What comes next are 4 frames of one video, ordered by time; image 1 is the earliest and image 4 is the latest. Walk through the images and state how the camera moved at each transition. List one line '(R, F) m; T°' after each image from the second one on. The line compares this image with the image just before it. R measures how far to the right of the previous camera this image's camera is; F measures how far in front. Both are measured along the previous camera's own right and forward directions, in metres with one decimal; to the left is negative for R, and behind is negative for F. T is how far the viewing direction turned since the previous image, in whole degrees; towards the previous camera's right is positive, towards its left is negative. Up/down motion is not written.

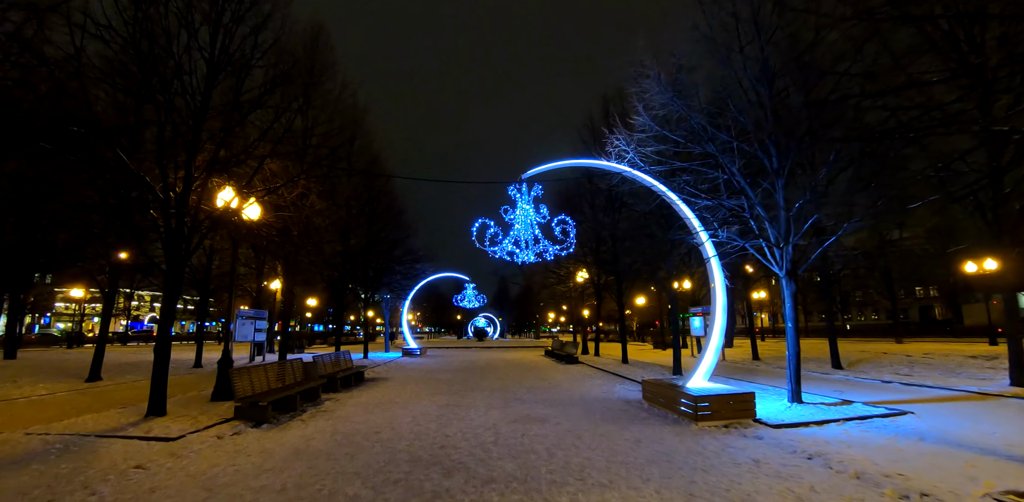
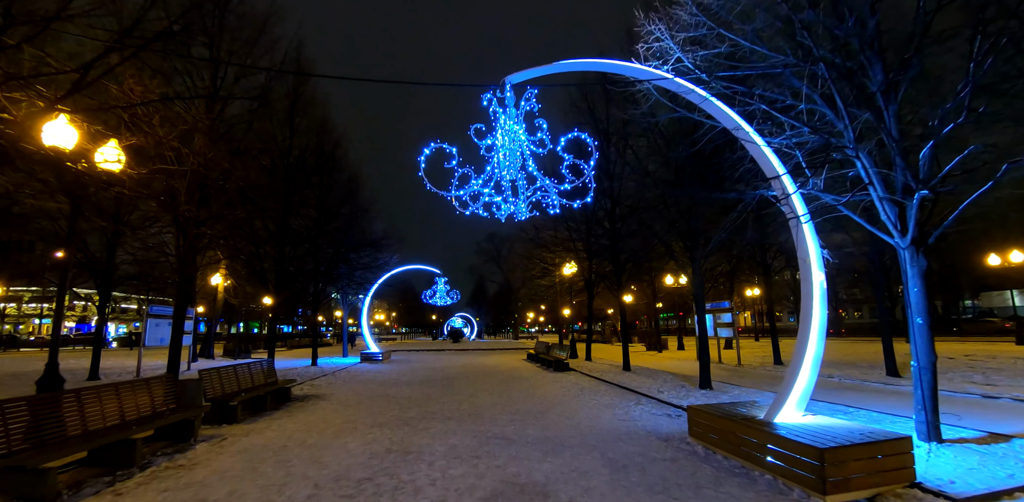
(0.0, +3.4) m; +3°
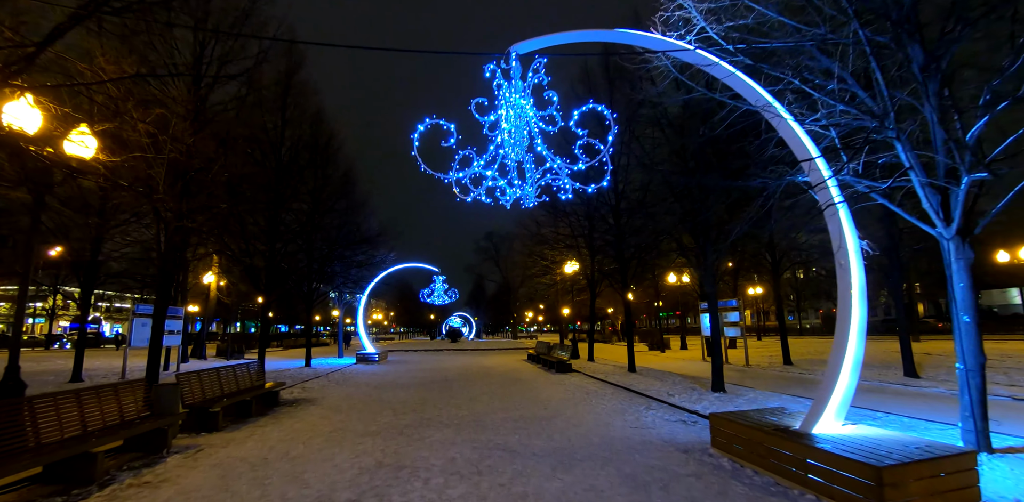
(-0.1, +0.6) m; 0°
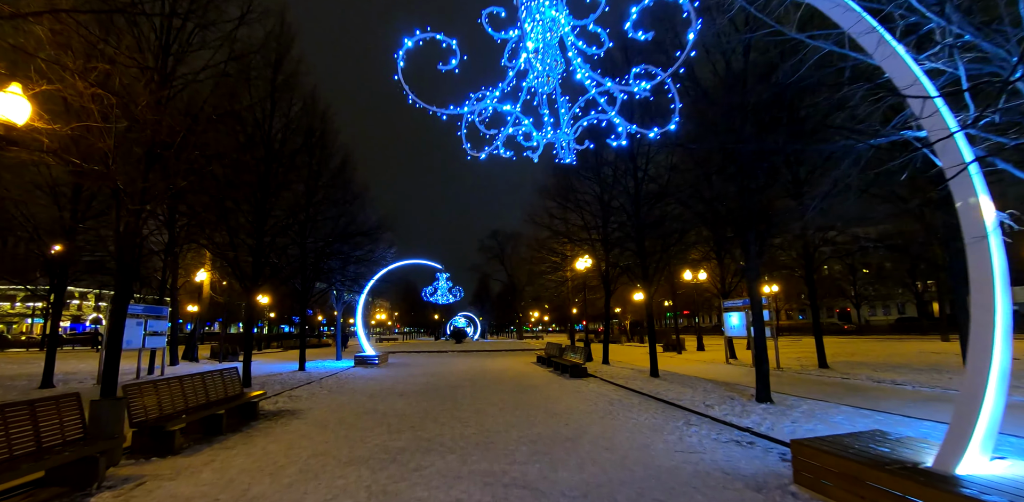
(-0.2, +1.3) m; -1°
